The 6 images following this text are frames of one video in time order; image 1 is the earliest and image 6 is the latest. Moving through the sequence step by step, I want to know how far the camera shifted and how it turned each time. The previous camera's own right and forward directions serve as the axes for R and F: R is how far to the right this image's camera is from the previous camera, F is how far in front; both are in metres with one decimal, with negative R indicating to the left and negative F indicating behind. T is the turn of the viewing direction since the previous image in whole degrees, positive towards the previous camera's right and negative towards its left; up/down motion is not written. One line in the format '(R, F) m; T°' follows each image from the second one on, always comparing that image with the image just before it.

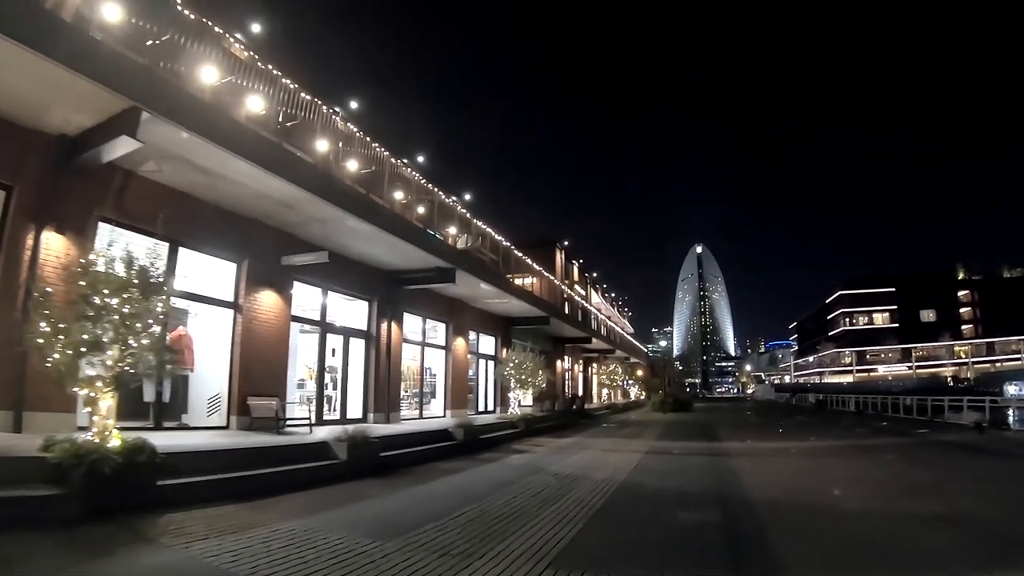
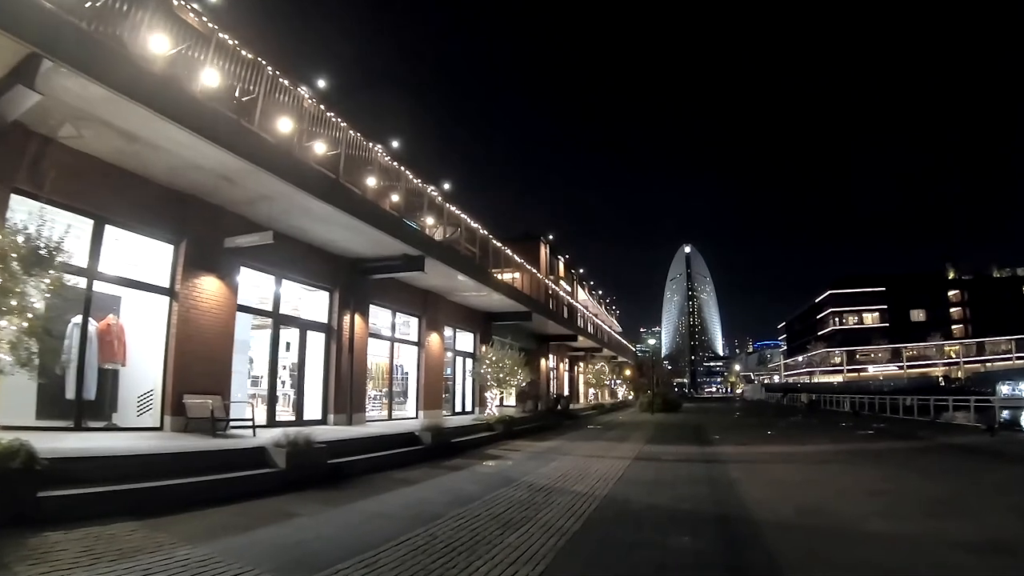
(+0.3, +1.3) m; +1°
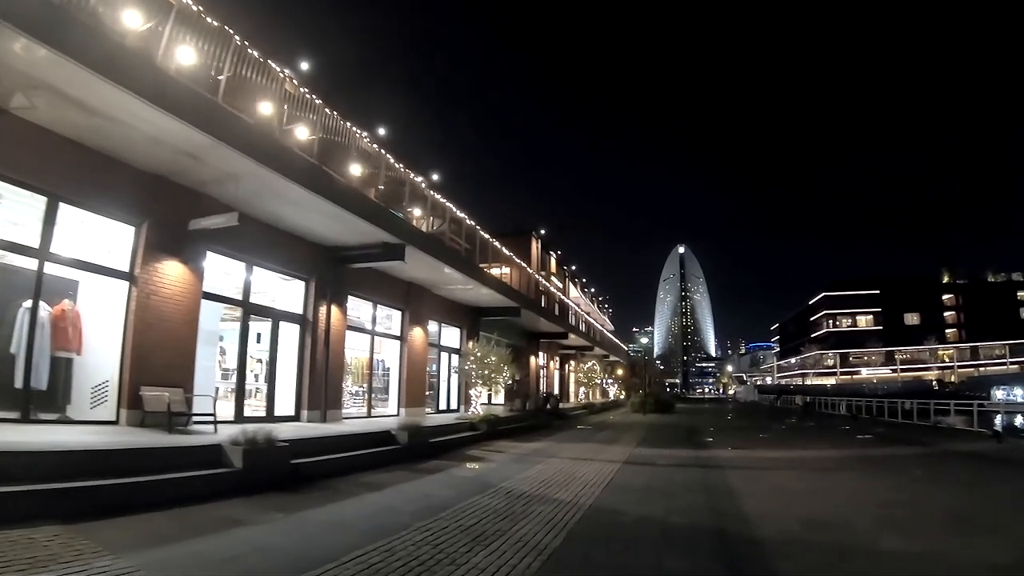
(+0.2, +0.7) m; +1°
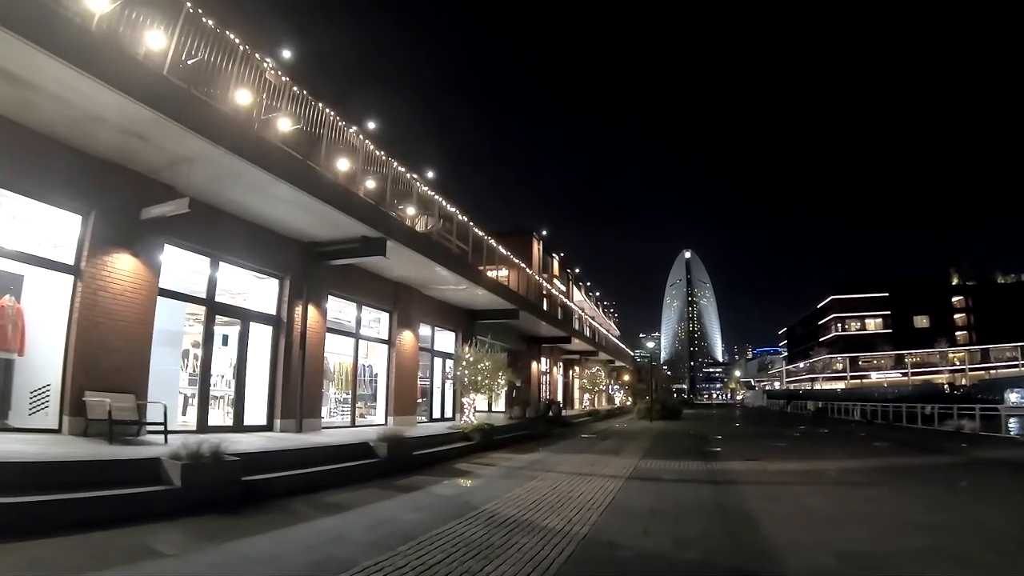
(+0.3, +1.1) m; -1°
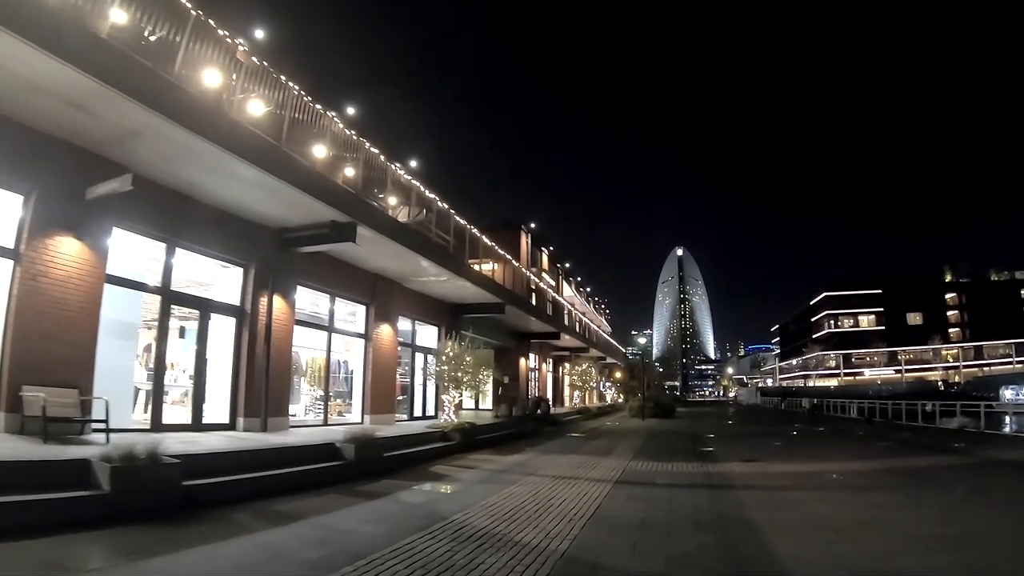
(+0.2, +0.8) m; +1°
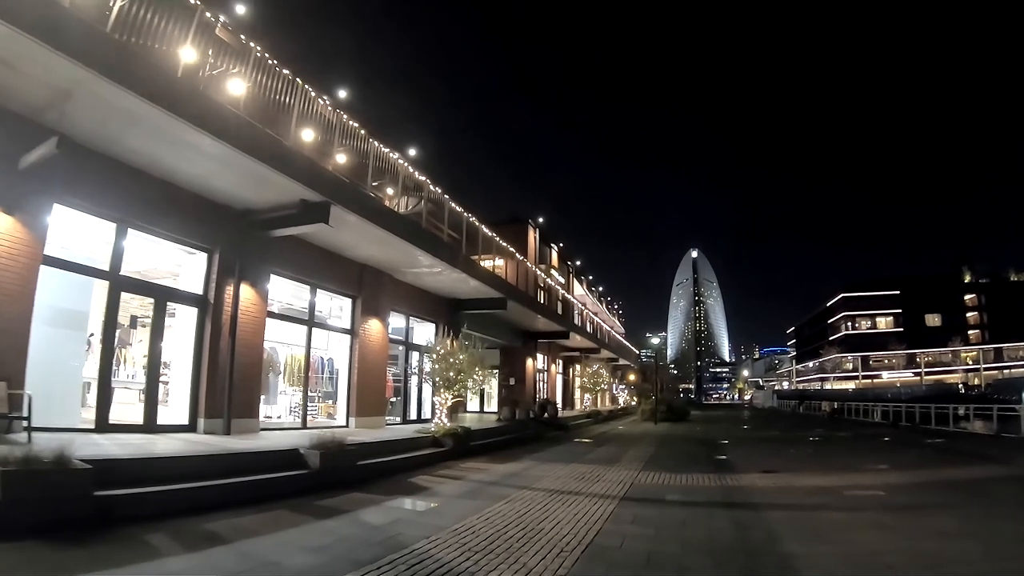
(+0.3, +1.2) m; -1°
